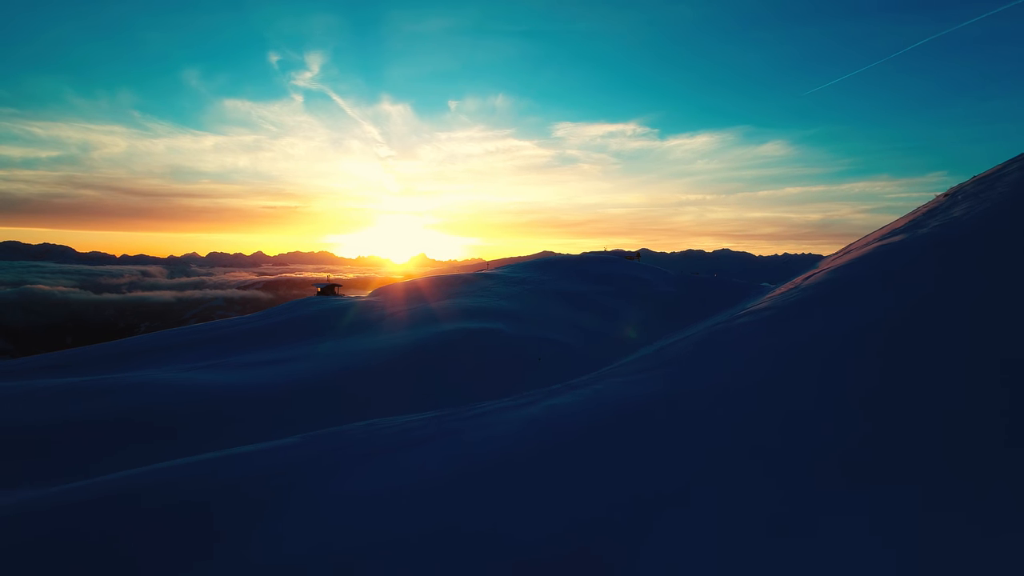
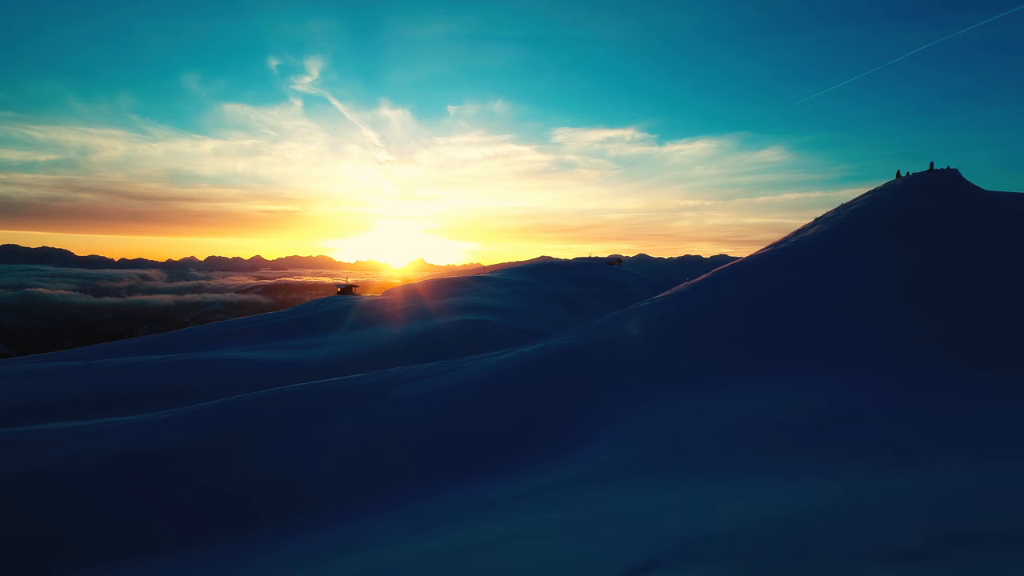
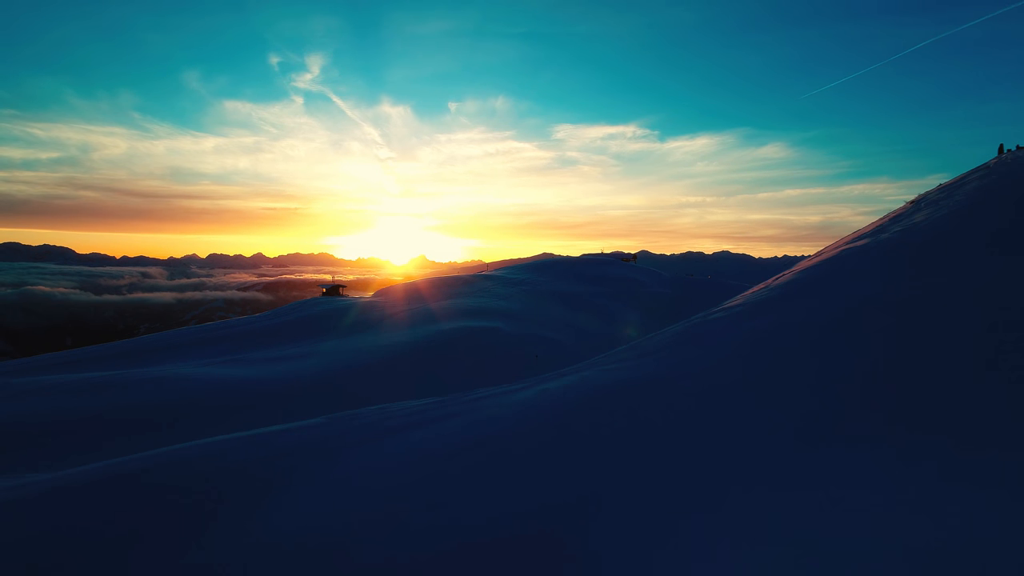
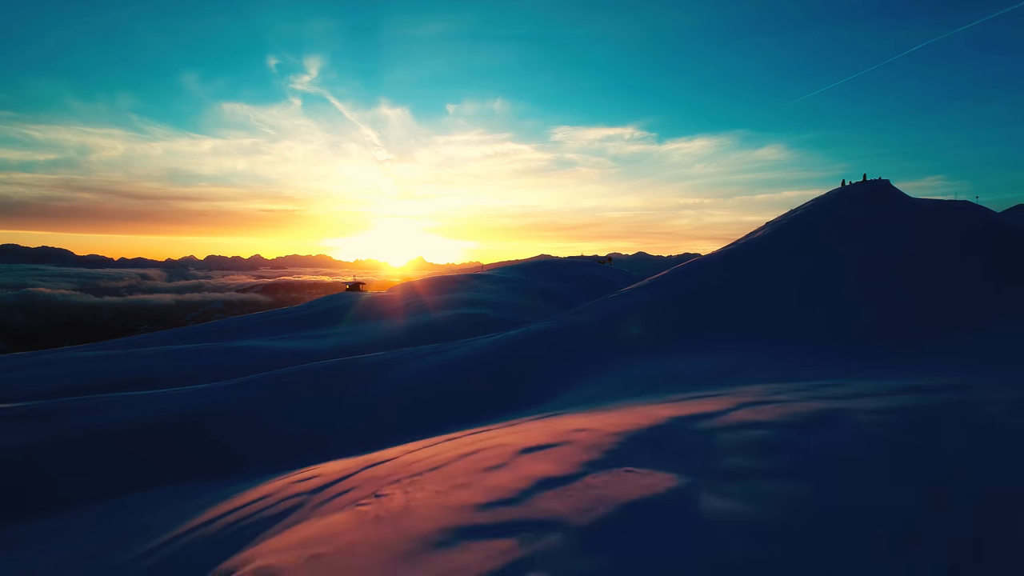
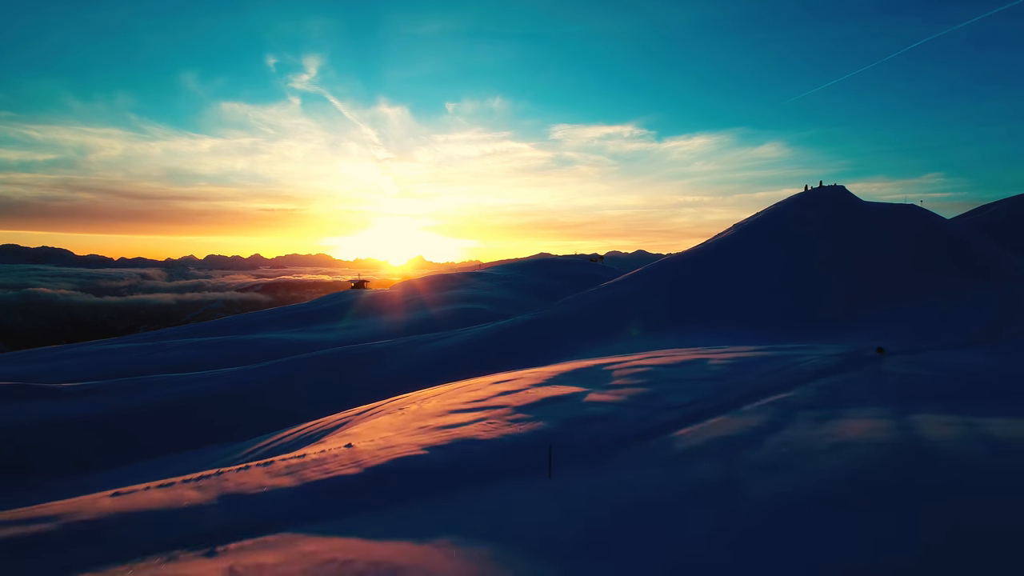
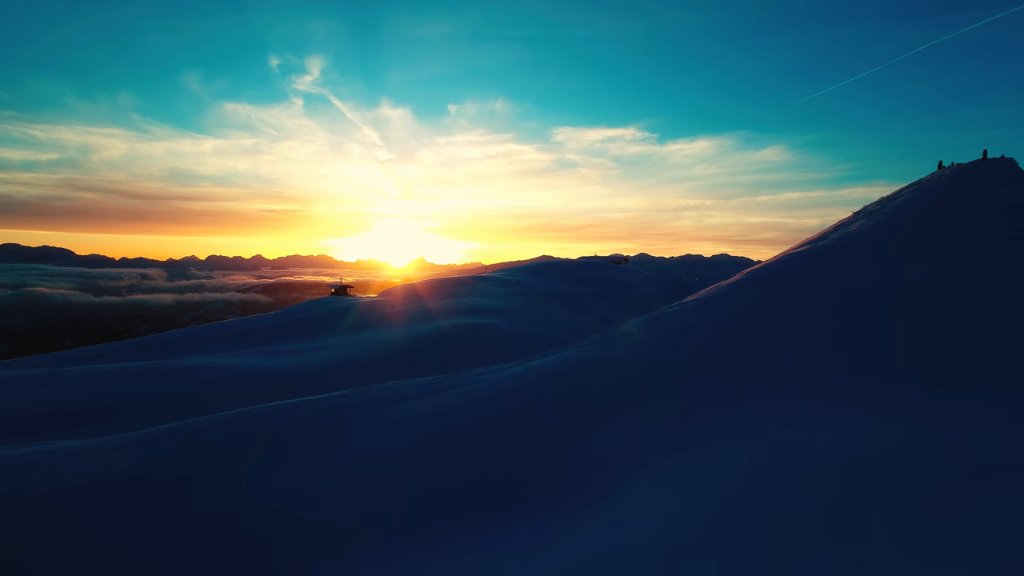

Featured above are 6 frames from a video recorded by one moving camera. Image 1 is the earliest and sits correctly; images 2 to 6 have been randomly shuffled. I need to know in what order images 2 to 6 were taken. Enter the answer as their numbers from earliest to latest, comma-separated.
3, 6, 2, 4, 5
